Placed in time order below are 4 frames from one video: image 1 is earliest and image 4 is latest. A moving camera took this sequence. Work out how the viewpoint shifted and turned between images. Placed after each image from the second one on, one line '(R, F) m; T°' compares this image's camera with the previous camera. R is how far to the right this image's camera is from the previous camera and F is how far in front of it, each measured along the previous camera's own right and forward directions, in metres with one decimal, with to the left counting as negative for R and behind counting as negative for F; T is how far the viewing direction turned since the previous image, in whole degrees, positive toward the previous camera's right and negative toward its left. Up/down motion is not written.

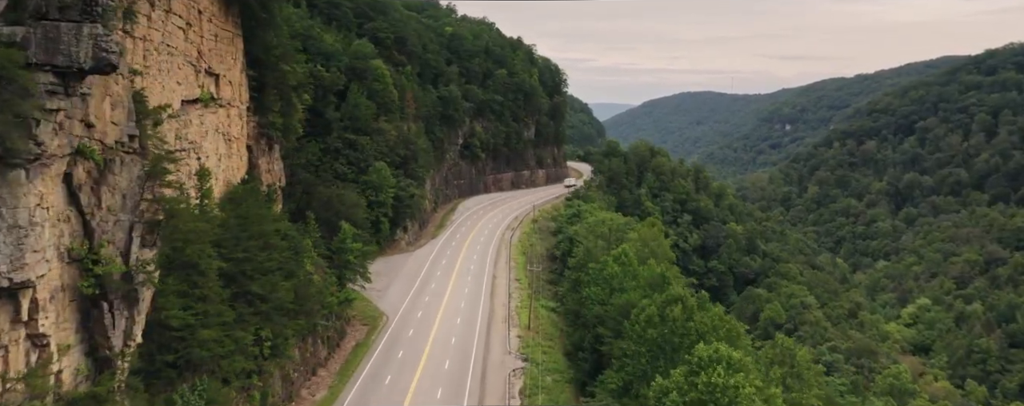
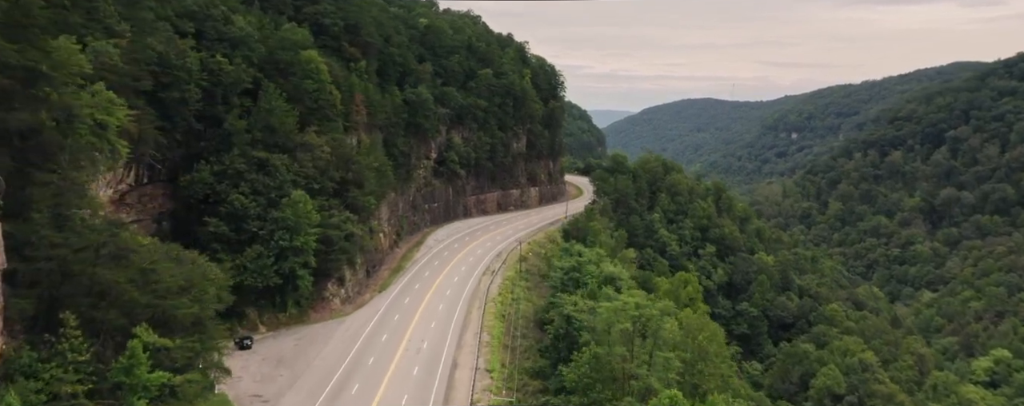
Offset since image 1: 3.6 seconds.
(+1.6, +16.6) m; 0°
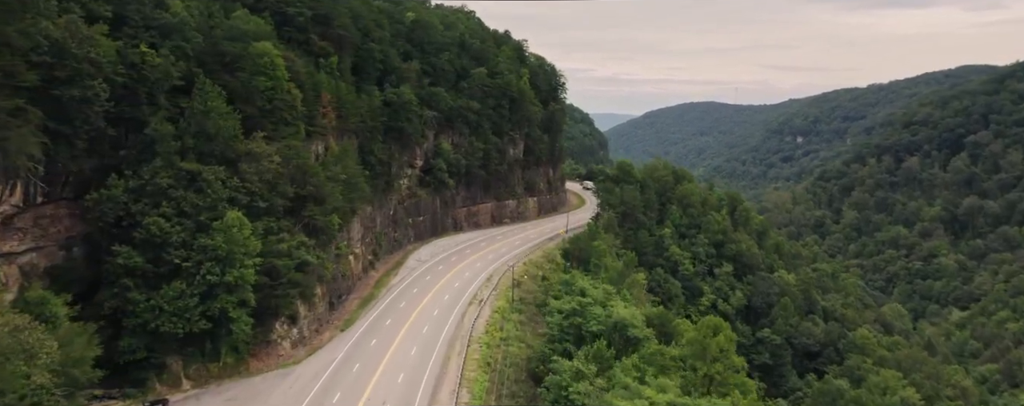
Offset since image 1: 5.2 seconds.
(+0.7, +7.7) m; 0°
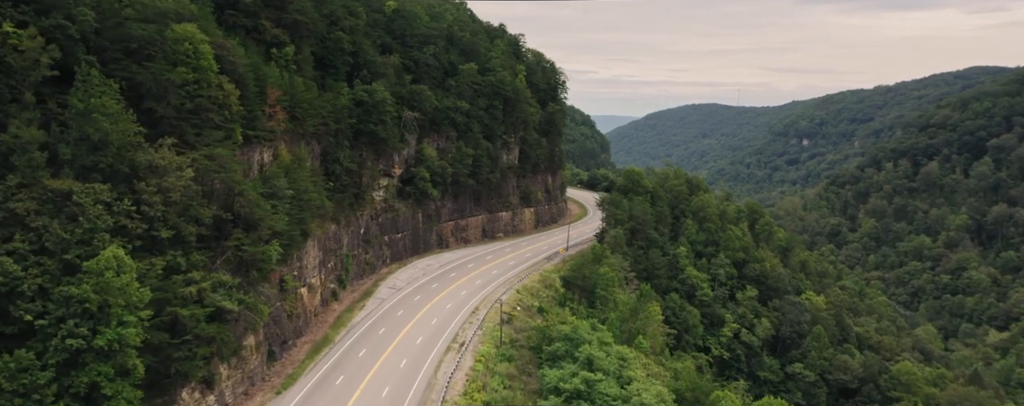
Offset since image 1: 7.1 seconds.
(+0.7, +8.6) m; 0°
